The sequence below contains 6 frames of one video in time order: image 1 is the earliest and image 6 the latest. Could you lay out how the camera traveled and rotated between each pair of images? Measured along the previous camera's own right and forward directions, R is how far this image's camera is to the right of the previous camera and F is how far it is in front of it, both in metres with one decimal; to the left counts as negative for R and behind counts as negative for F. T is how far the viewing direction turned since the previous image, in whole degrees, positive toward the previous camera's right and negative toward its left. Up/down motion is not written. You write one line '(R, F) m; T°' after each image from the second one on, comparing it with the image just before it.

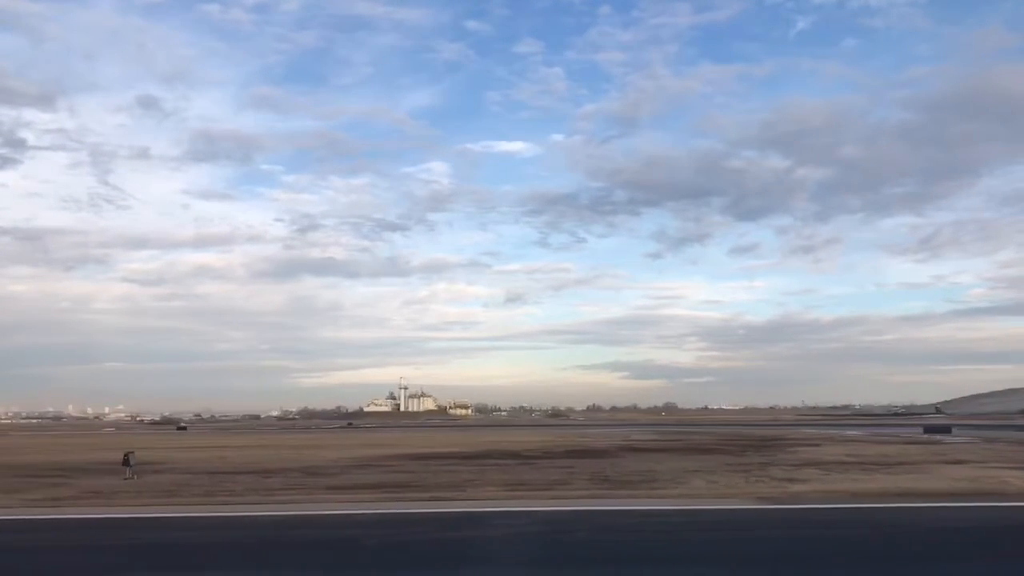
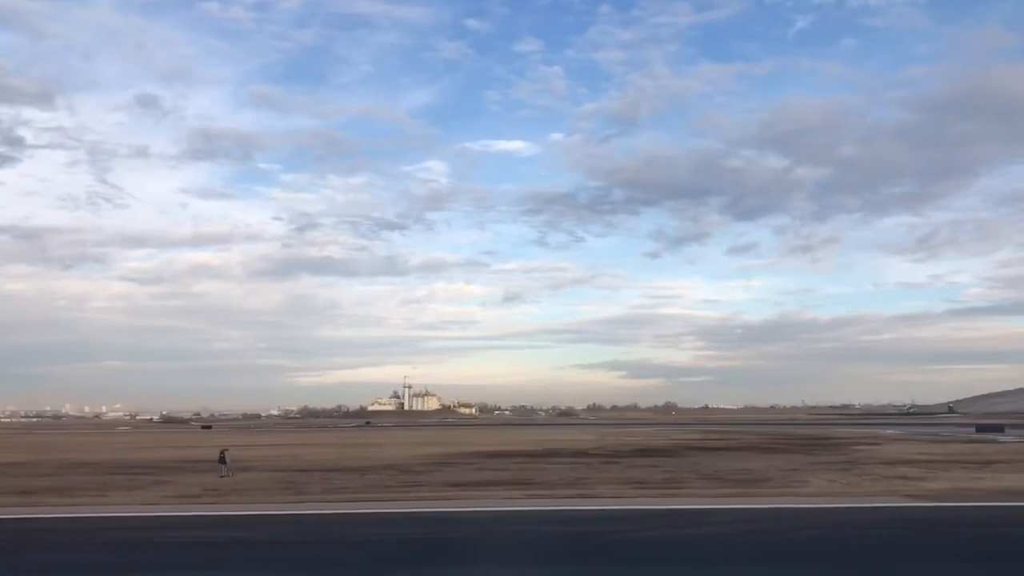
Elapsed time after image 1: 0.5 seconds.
(-3.1, +0.1) m; 0°
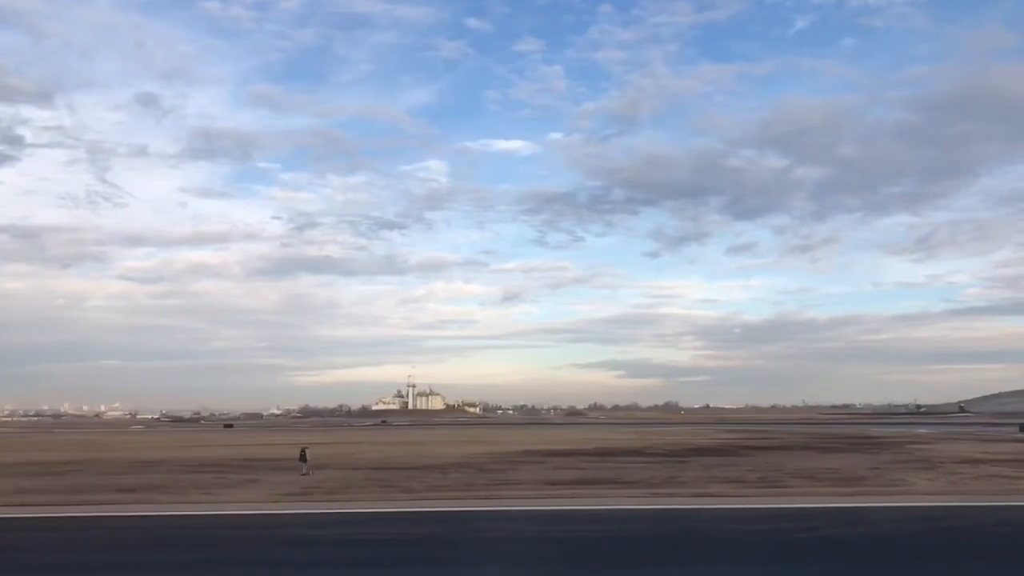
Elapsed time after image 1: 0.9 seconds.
(-2.6, +0.2) m; 0°
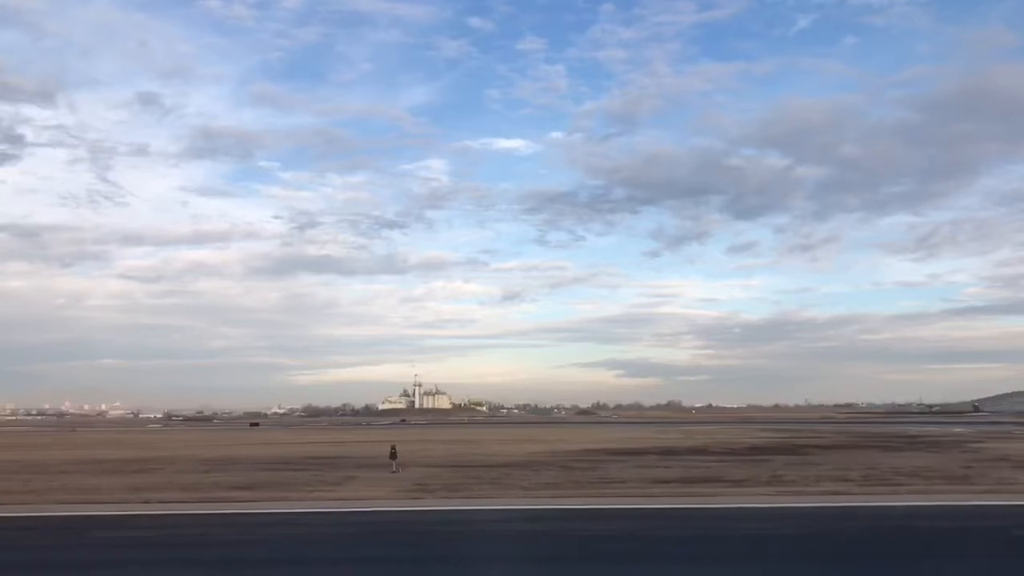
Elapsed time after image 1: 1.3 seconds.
(-2.9, +0.3) m; 0°
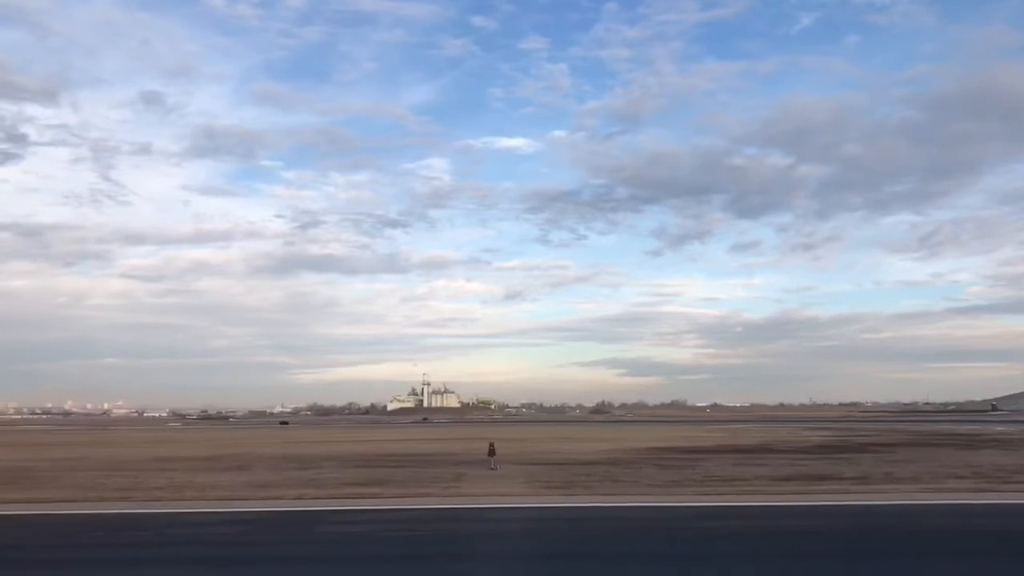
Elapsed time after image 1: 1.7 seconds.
(-3.0, +0.5) m; 0°
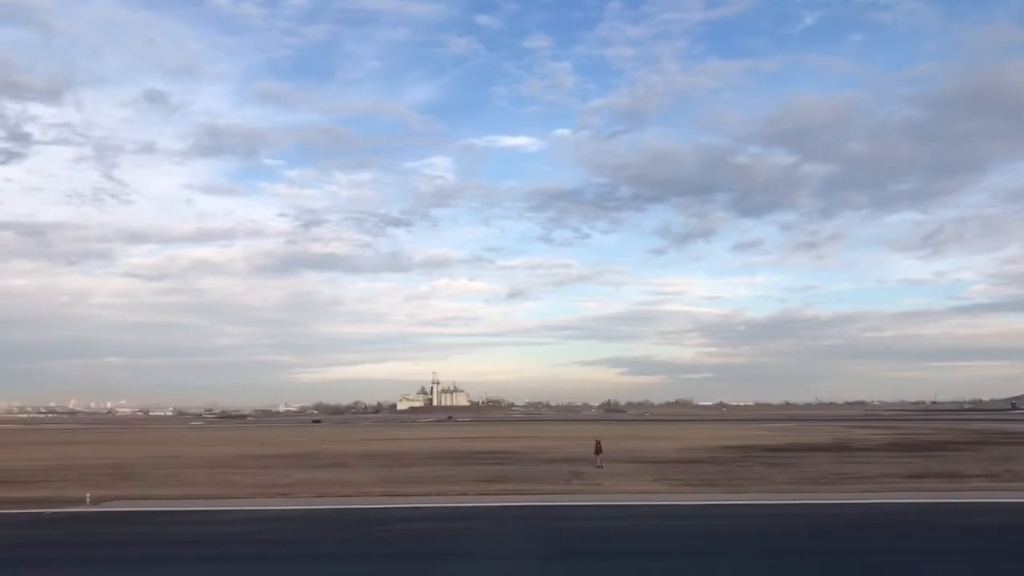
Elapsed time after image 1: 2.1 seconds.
(-3.1, +0.9) m; 0°
